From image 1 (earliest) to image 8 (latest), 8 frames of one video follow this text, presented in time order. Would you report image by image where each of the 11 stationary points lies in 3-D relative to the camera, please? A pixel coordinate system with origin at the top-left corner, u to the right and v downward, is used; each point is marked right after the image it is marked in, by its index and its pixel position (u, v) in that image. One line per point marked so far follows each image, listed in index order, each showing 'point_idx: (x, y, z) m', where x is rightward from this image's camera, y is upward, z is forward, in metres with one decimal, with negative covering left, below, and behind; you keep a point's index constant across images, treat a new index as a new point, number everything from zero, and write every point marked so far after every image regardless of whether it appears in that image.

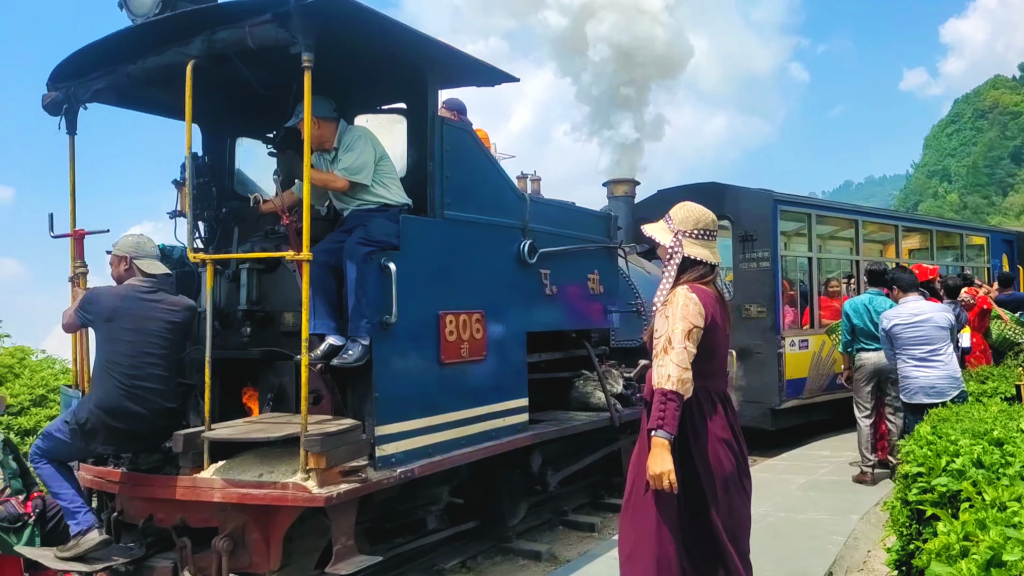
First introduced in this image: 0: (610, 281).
0: (+0.8, +0.1, +6.5) m
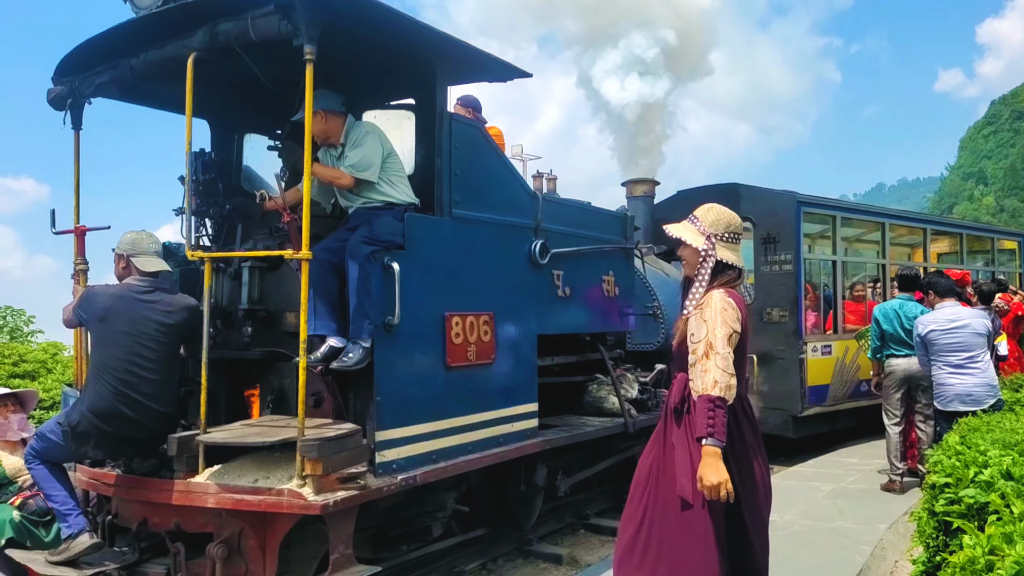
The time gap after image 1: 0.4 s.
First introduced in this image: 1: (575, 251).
0: (+0.9, 0.0, +6.3) m
1: (+0.4, +0.3, +5.5) m
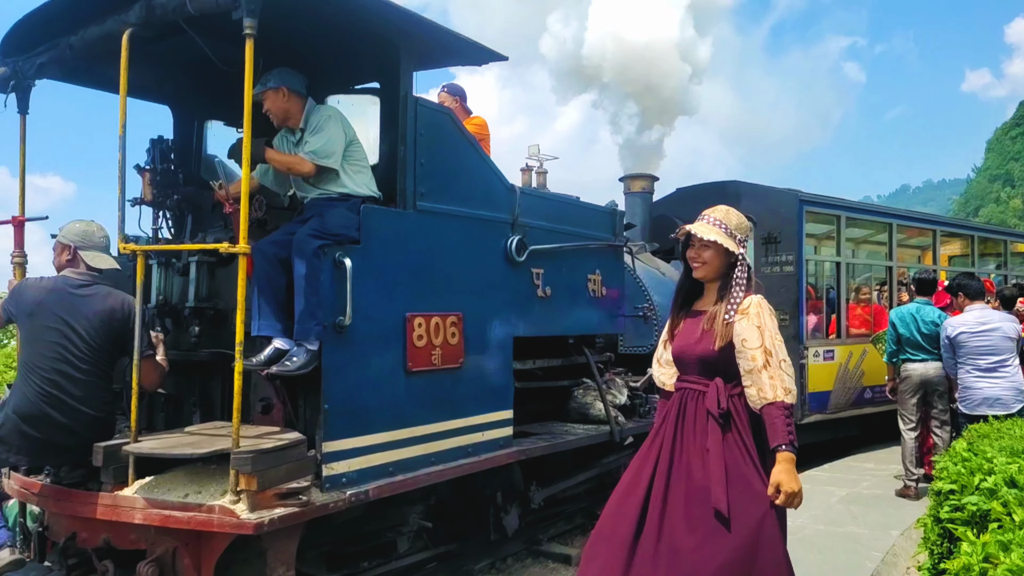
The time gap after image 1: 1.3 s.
0: (+0.8, 0.0, +6.0) m
1: (+0.3, +0.3, +5.2) m
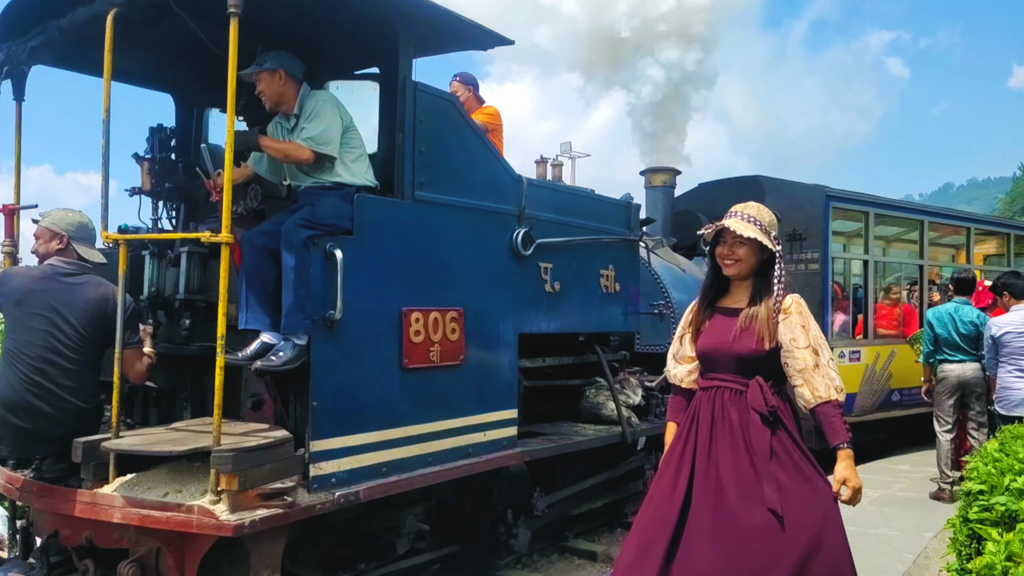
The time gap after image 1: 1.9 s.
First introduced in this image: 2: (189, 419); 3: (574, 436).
0: (+0.9, +0.1, +5.8) m
1: (+0.3, +0.3, +5.0) m
2: (-1.6, -0.6, +3.9) m
3: (+0.4, -1.0, +5.3) m
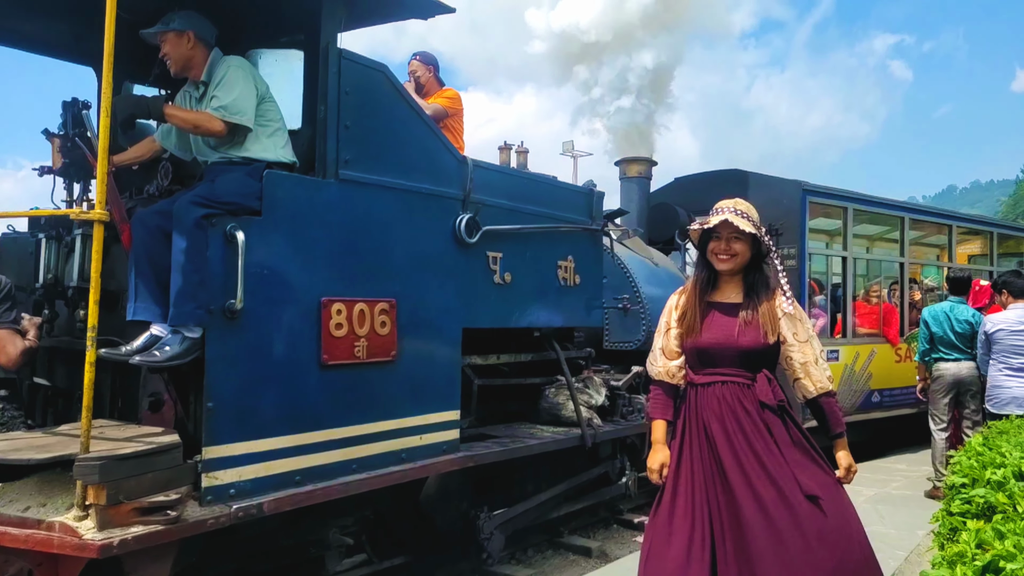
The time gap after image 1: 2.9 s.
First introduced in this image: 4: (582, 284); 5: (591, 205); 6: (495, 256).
0: (+0.6, +0.1, +5.4) m
1: (0.0, +0.3, +4.6) m
2: (-1.9, -0.6, +3.5) m
3: (+0.1, -0.9, +4.9) m
4: (+0.5, 0.0, +5.3) m
5: (+0.5, +0.6, +5.4) m
6: (-0.1, +0.2, +4.5) m
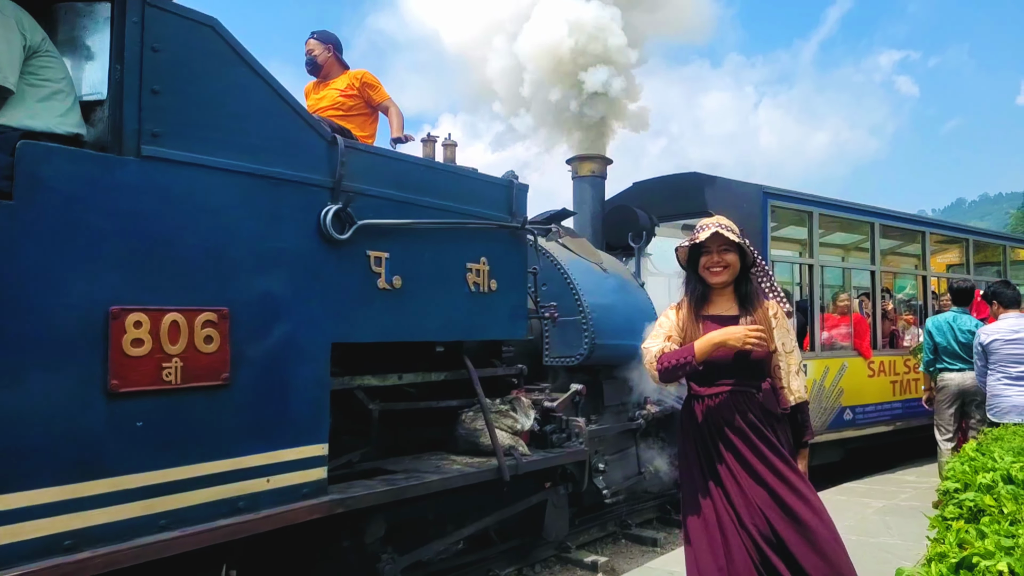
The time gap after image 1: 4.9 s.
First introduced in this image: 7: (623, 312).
0: (0.0, +0.1, +4.7) m
1: (-0.5, +0.3, +3.9) m
2: (-2.4, -0.6, +2.7) m
3: (-0.4, -1.0, +4.1) m
4: (-0.1, 0.0, +4.6) m
5: (0.0, +0.5, +4.7) m
6: (-0.6, +0.2, +3.7) m
7: (+0.8, -0.2, +5.9) m
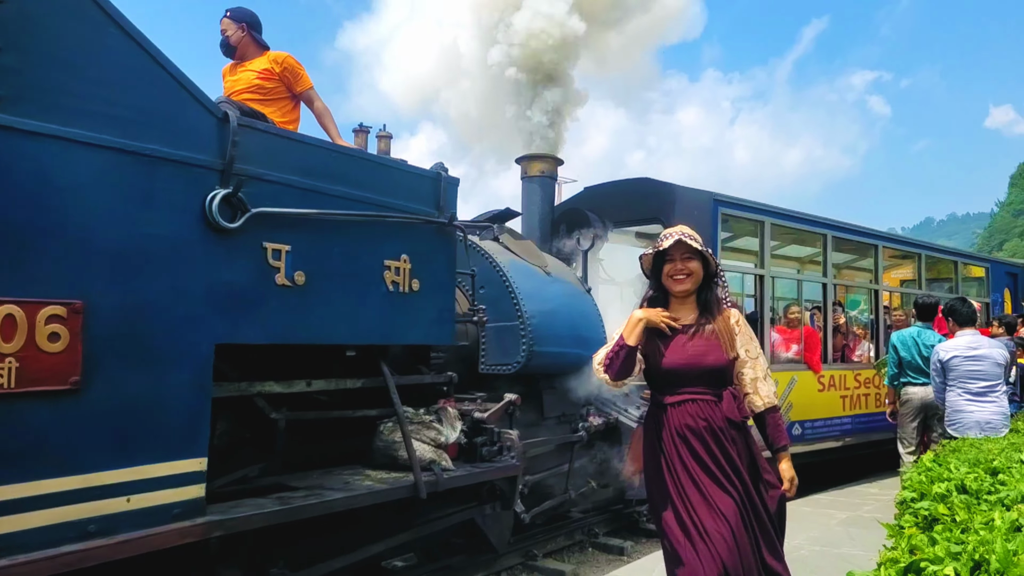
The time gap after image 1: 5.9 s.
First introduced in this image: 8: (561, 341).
0: (-0.4, +0.1, +4.3) m
1: (-0.9, +0.3, +3.5) m
2: (-2.8, -0.6, +2.3) m
3: (-0.8, -1.0, +3.7) m
4: (-0.5, 0.0, +4.2) m
5: (-0.4, +0.5, +4.3) m
6: (-1.0, +0.2, +3.3) m
7: (+0.4, -0.2, +5.6) m
8: (+0.3, -0.4, +5.4) m
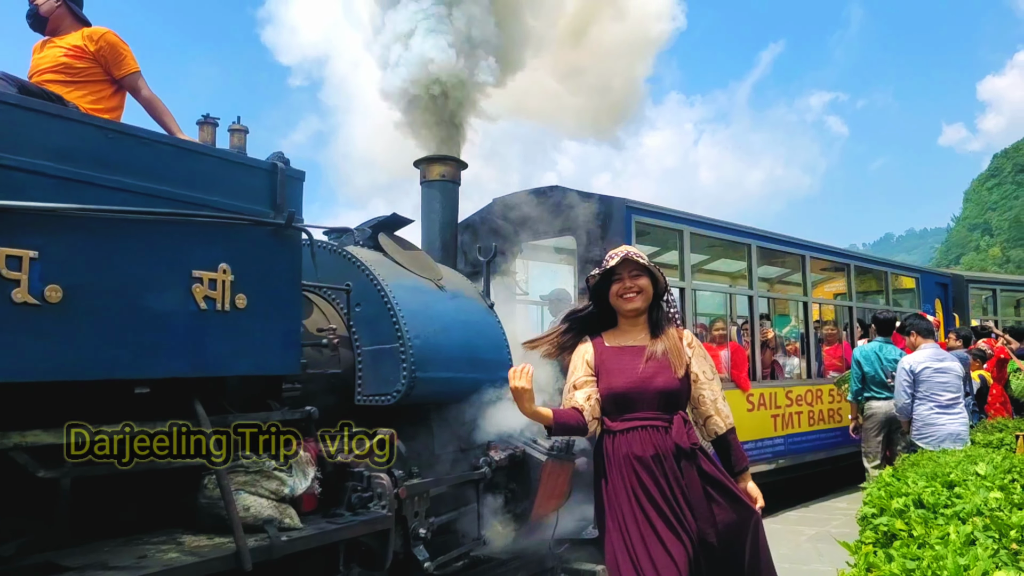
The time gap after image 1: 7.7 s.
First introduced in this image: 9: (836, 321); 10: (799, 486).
0: (-1.0, 0.0, +3.5) m
1: (-1.5, +0.3, +2.7) m
2: (-3.3, -0.6, +1.4) m
3: (-1.4, -1.0, +2.9) m
4: (-1.1, -0.1, +3.4) m
5: (-1.1, +0.5, +3.5) m
6: (-1.6, +0.1, +2.5) m
7: (-0.3, -0.3, +4.8) m
8: (-0.4, -0.5, +4.7) m
9: (+3.7, -0.4, +8.8) m
10: (+3.7, -2.5, +9.6) m
